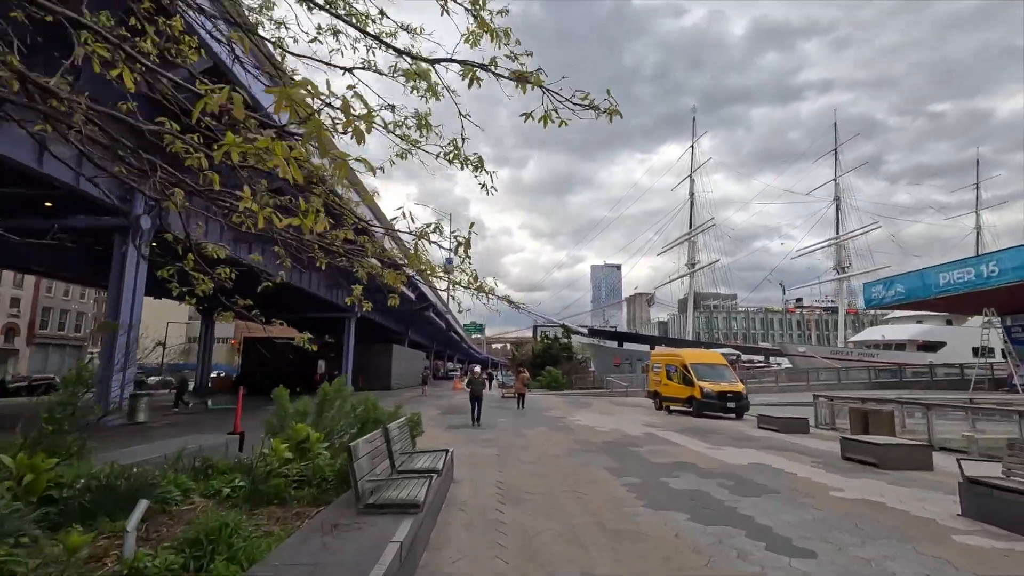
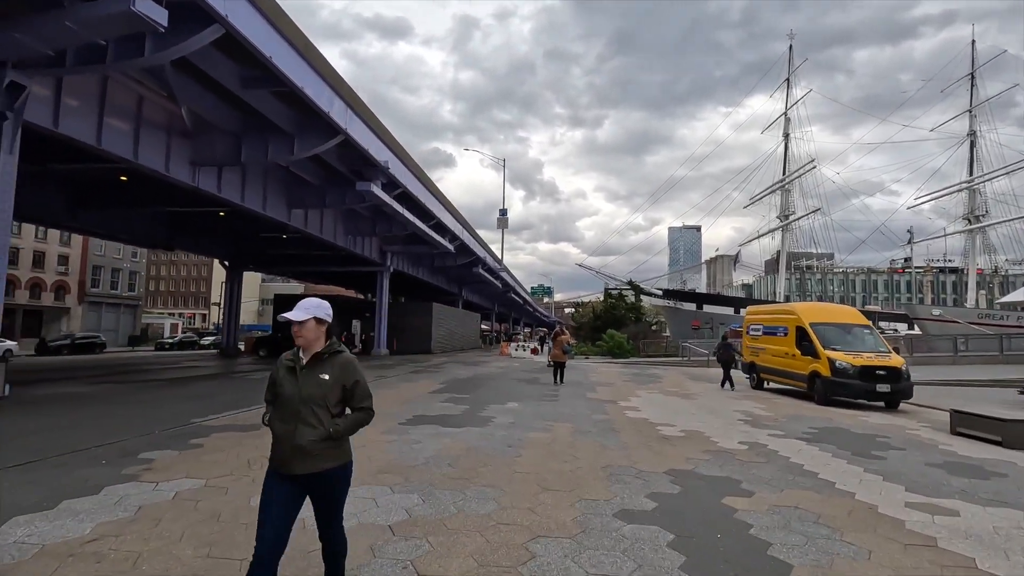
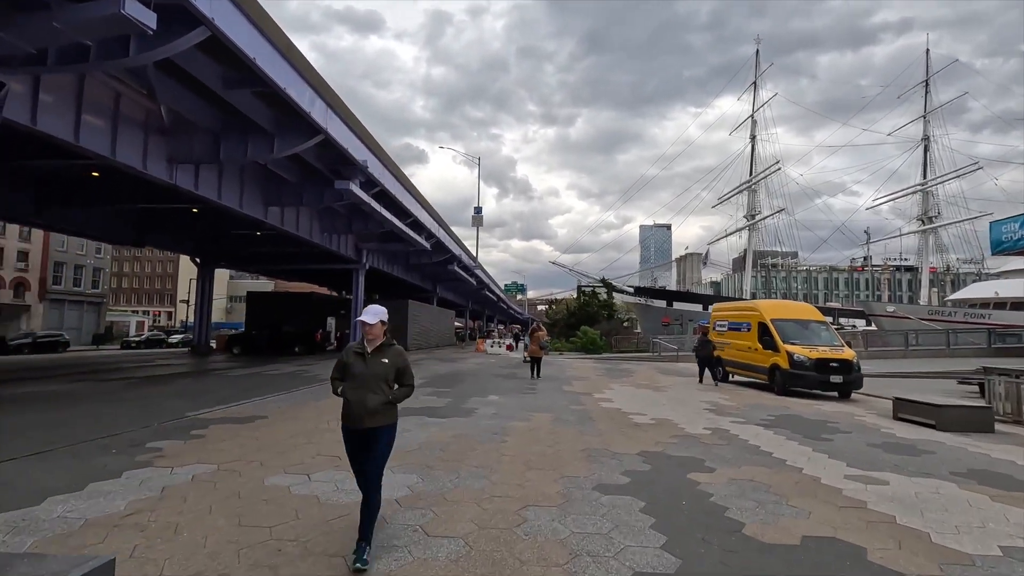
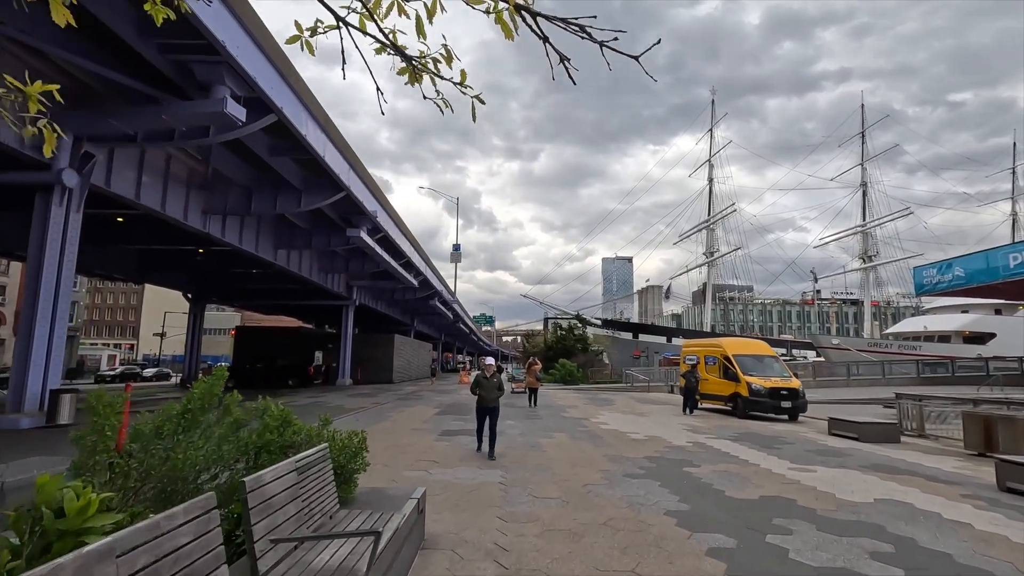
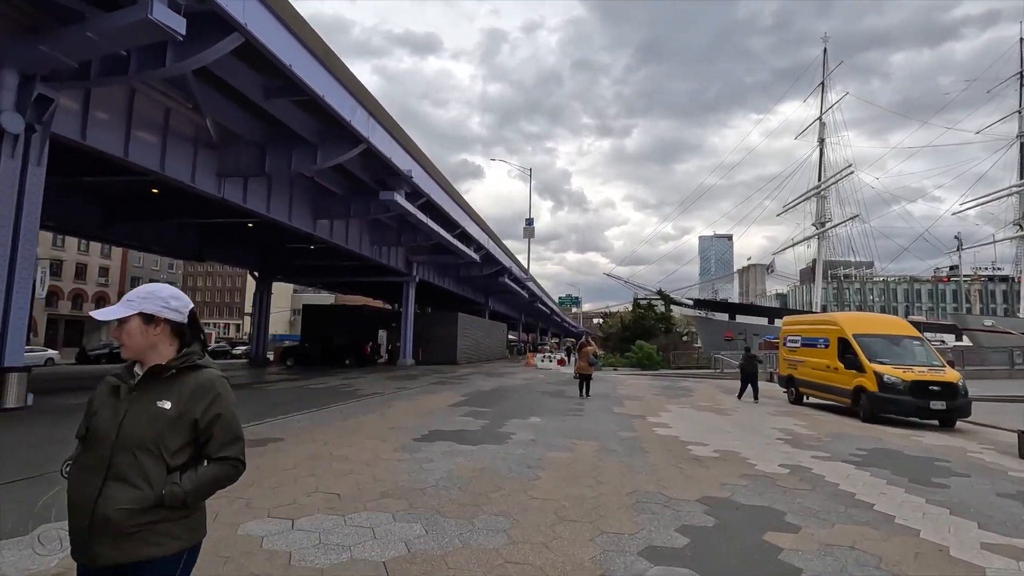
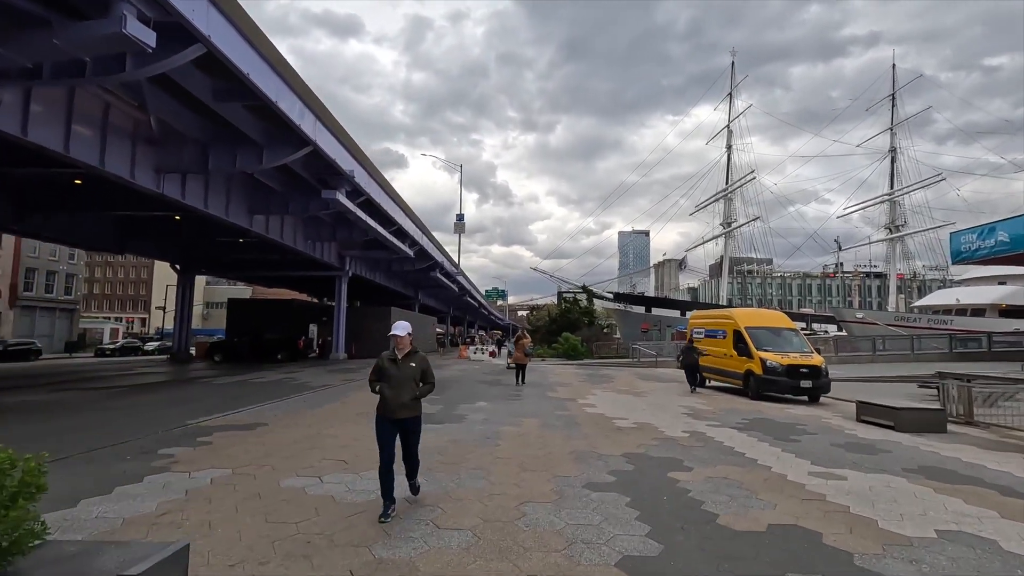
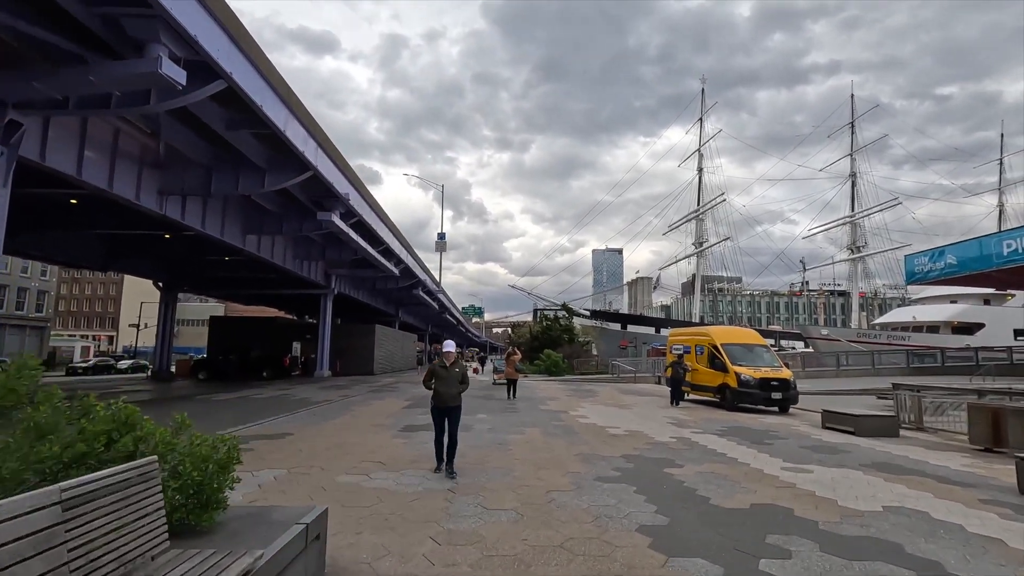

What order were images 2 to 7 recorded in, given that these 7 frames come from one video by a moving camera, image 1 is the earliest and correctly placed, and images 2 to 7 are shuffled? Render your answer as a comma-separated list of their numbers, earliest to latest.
4, 7, 6, 3, 2, 5
